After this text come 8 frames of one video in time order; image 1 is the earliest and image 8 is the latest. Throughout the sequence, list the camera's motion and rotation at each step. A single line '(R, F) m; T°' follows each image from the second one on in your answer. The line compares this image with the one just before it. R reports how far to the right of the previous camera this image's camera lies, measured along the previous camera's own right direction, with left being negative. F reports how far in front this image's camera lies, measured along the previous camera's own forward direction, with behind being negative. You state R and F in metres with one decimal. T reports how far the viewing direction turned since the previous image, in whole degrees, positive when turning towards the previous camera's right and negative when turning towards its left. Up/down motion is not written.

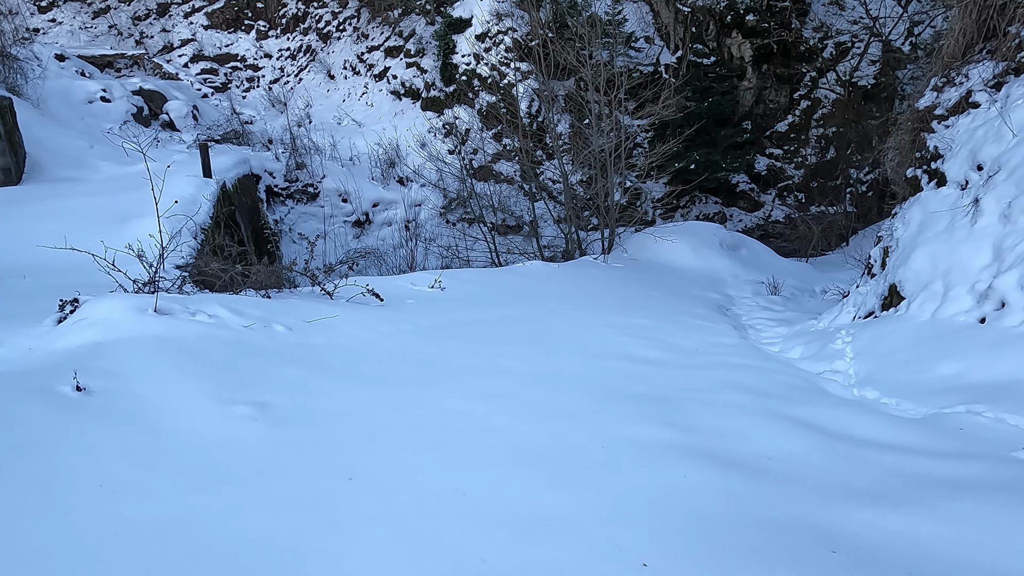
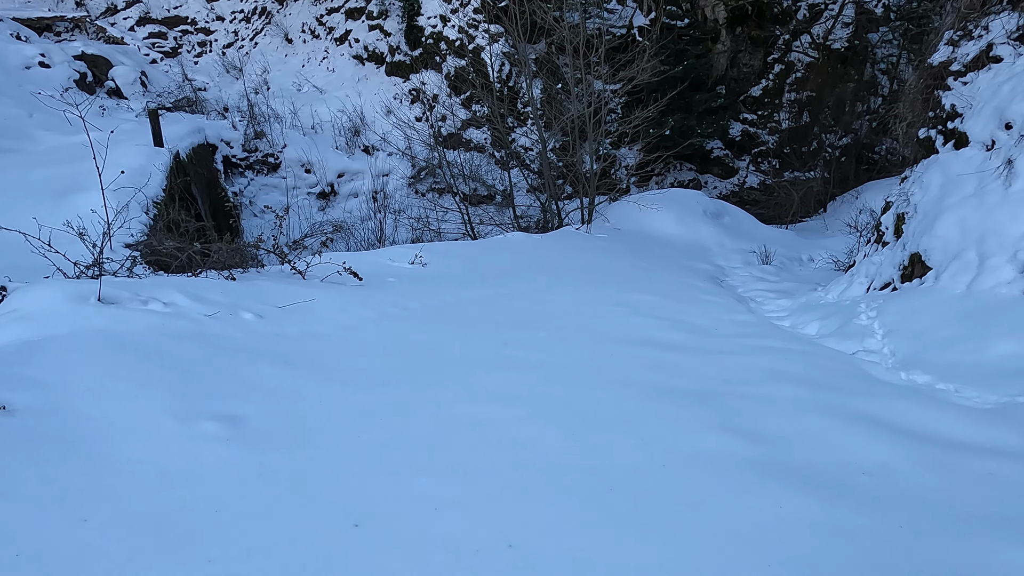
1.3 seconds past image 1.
(-0.2, +0.5) m; +3°
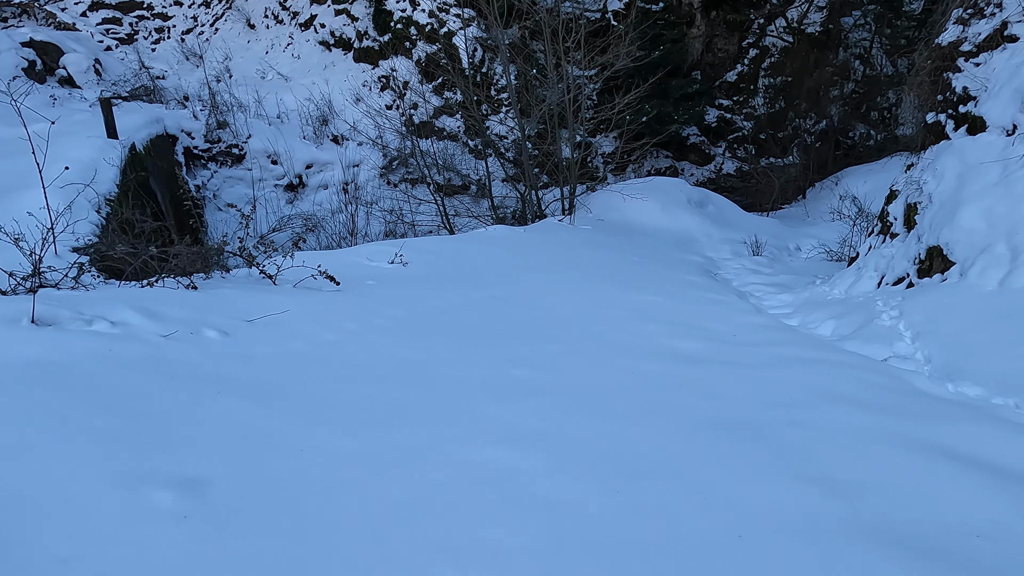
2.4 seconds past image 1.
(-0.1, +0.4) m; +2°
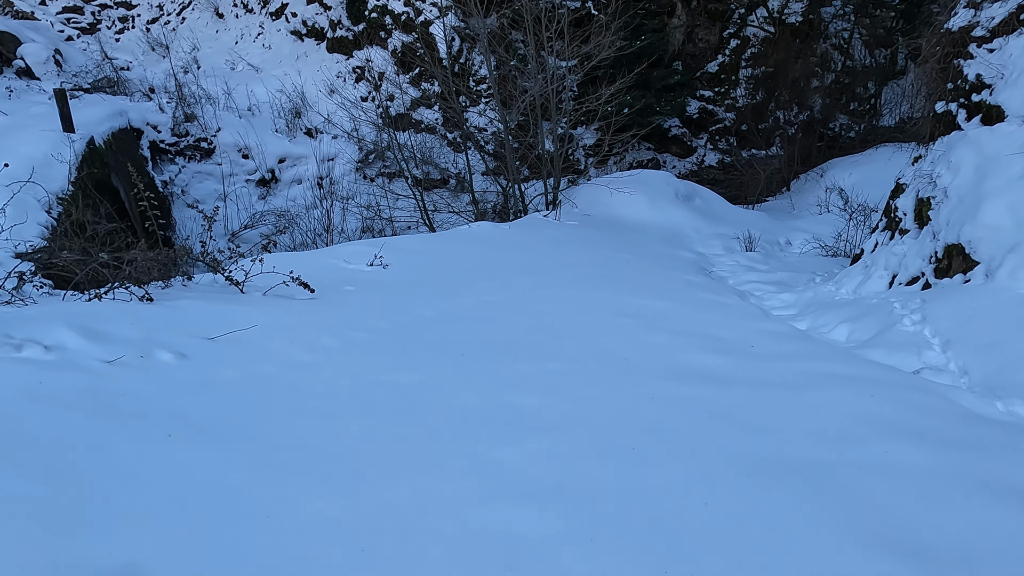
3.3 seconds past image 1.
(-0.1, +0.4) m; +2°
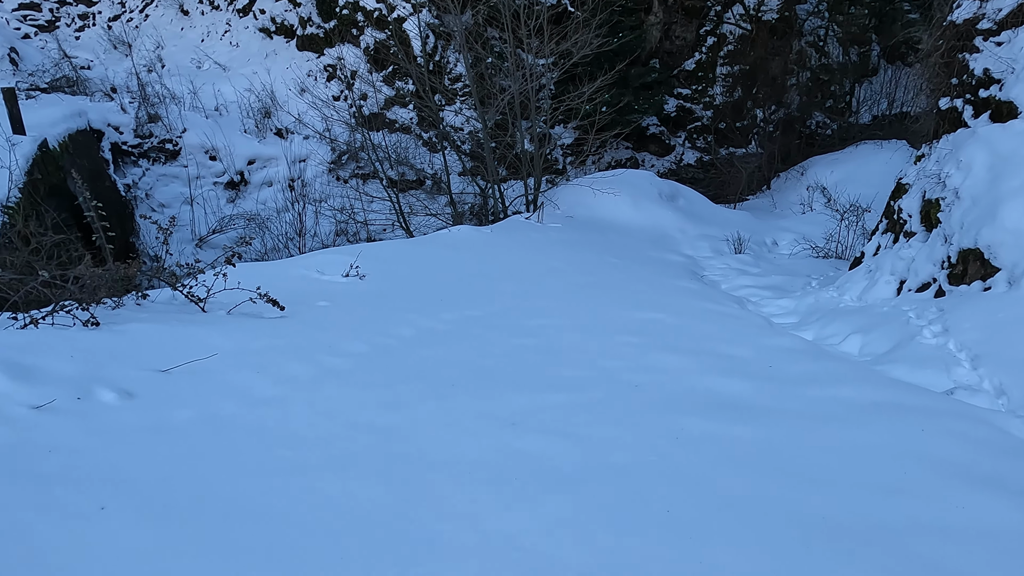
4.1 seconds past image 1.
(-0.1, +0.3) m; +2°
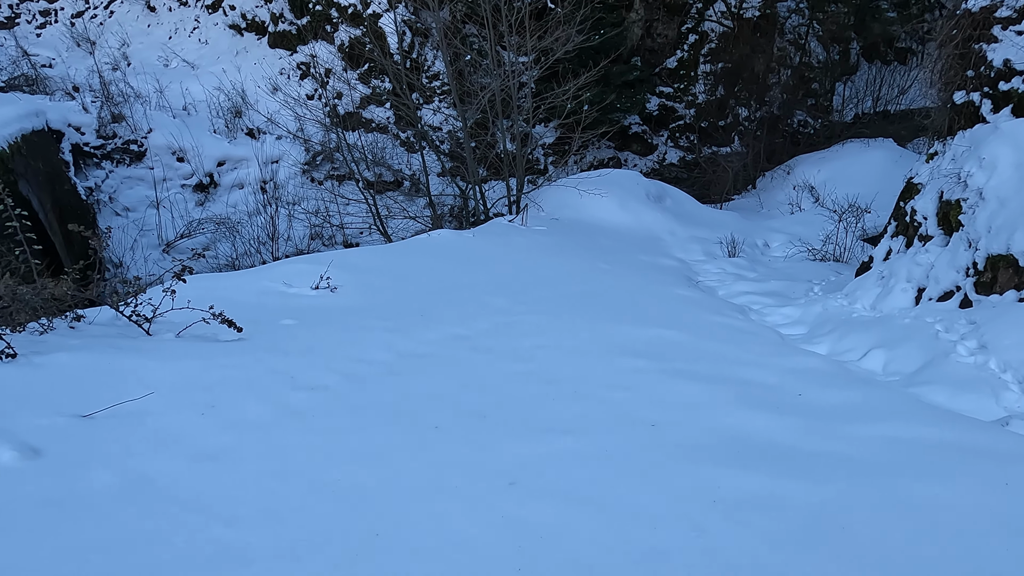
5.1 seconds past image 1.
(0.0, +0.4) m; +2°
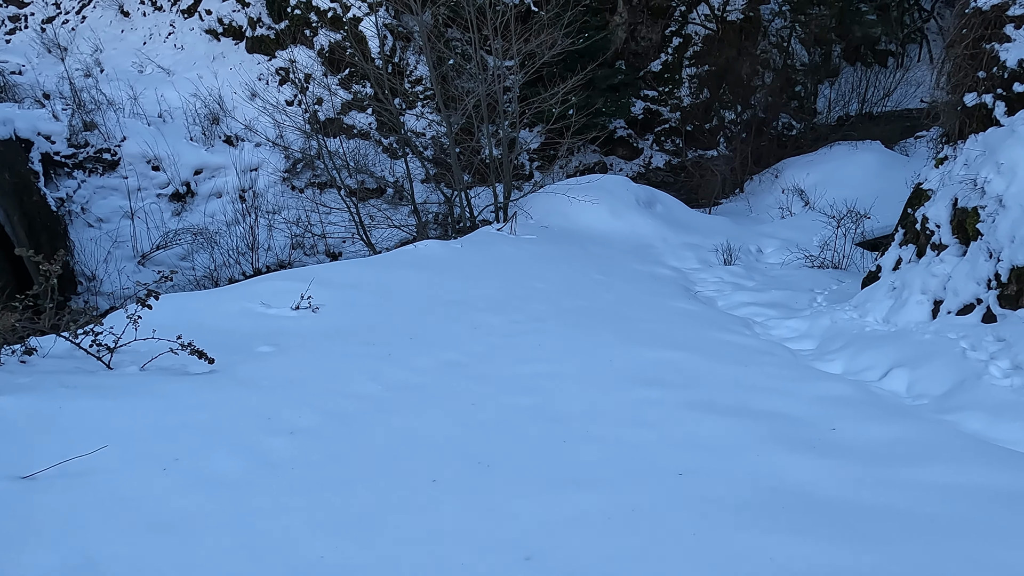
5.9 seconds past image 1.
(-0.1, +0.3) m; +1°
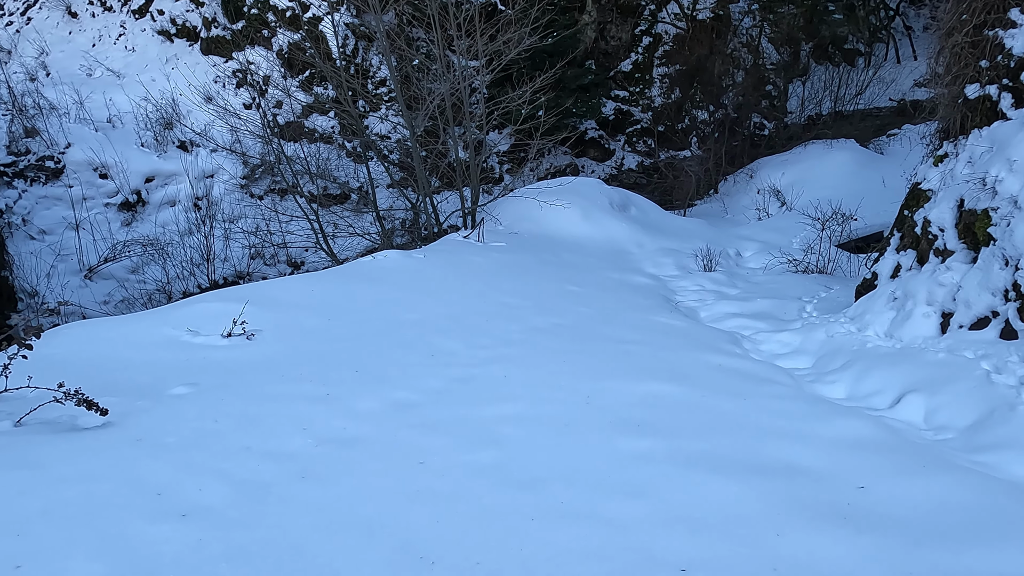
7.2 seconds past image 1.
(+0.1, +0.5) m; +2°
